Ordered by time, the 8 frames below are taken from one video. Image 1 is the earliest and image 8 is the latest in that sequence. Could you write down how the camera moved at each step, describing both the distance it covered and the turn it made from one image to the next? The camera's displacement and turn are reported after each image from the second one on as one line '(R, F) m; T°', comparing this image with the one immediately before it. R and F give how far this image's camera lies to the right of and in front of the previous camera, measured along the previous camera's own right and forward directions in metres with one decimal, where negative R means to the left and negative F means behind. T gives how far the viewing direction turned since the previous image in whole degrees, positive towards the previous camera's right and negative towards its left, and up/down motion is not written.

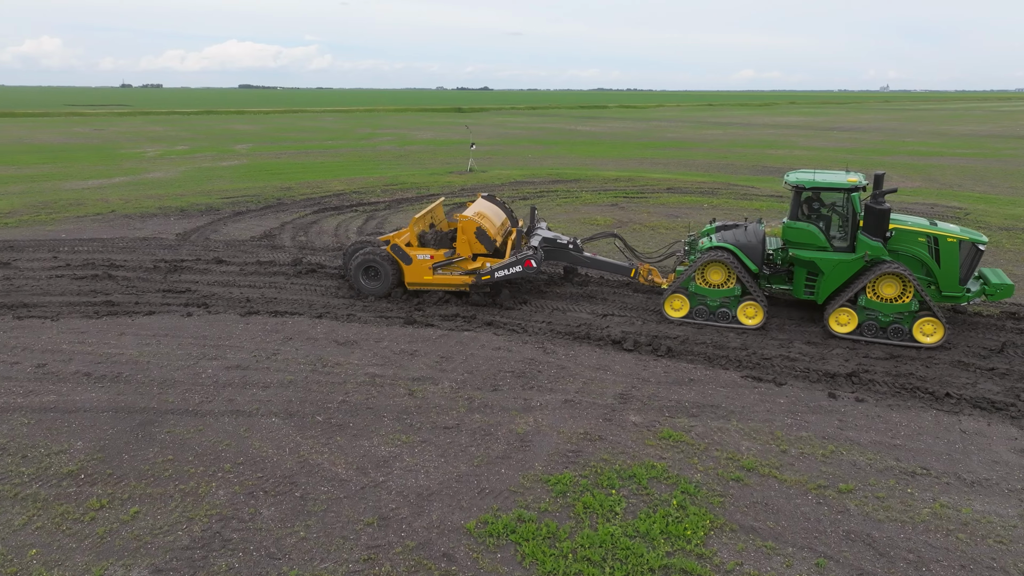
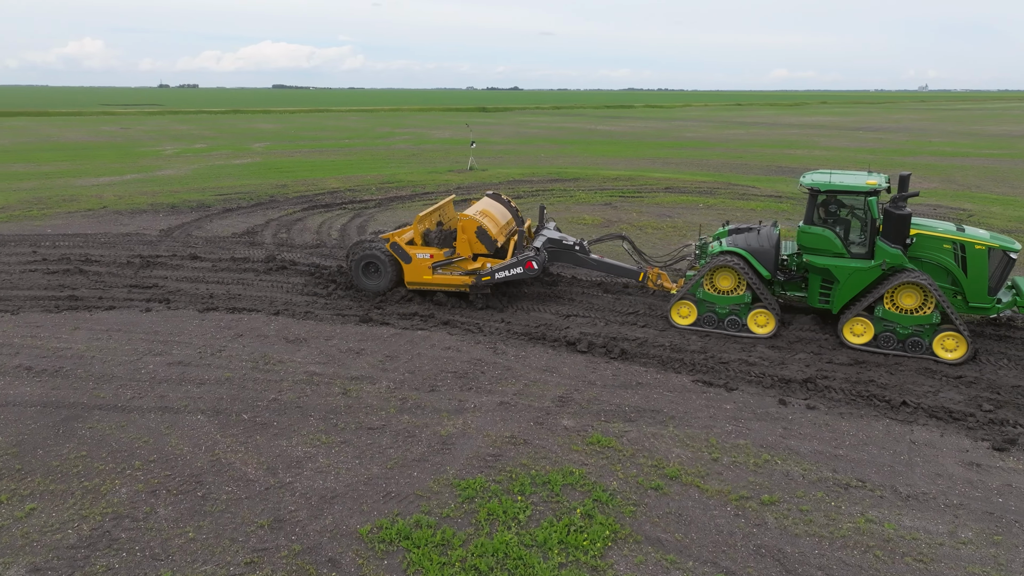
(+1.0, +0.2) m; -2°
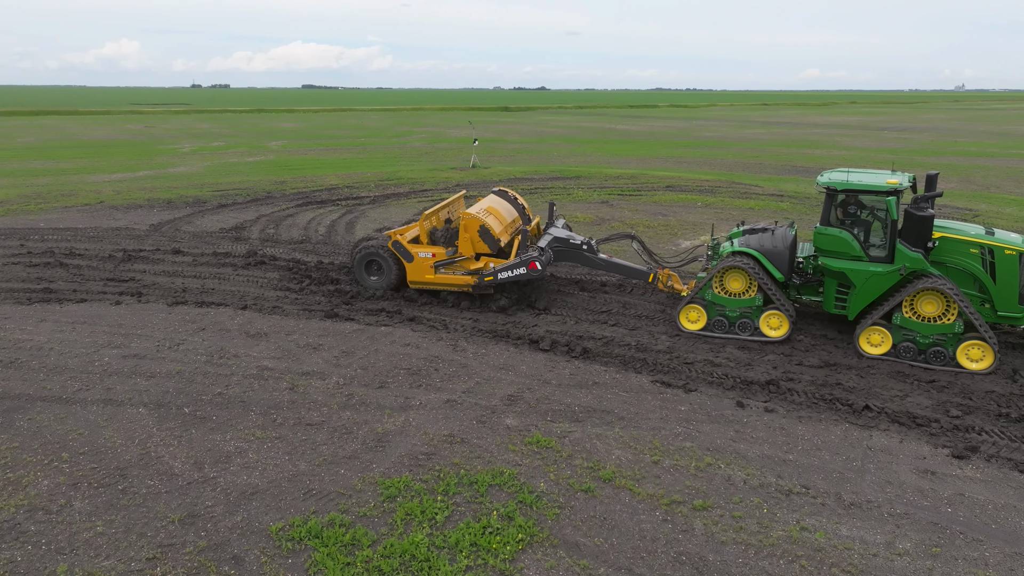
(+0.8, +0.2) m; -2°
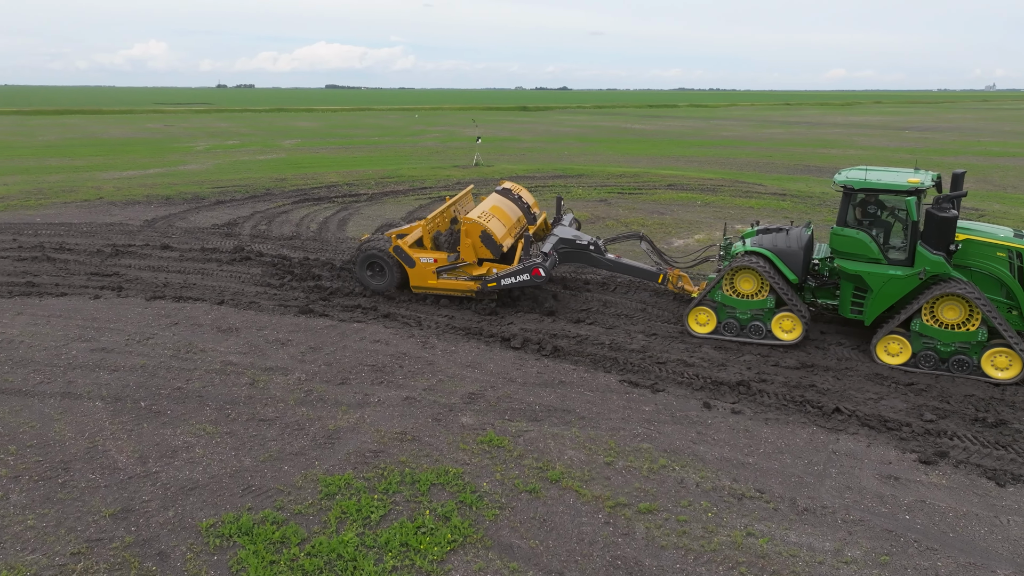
(+0.6, +0.1) m; -2°
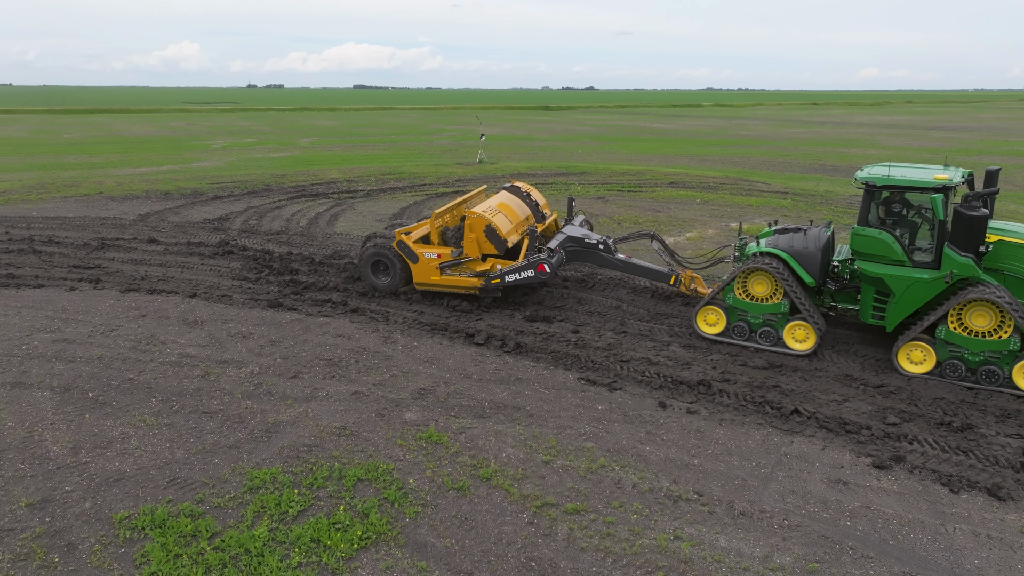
(+0.8, +0.2) m; -2°
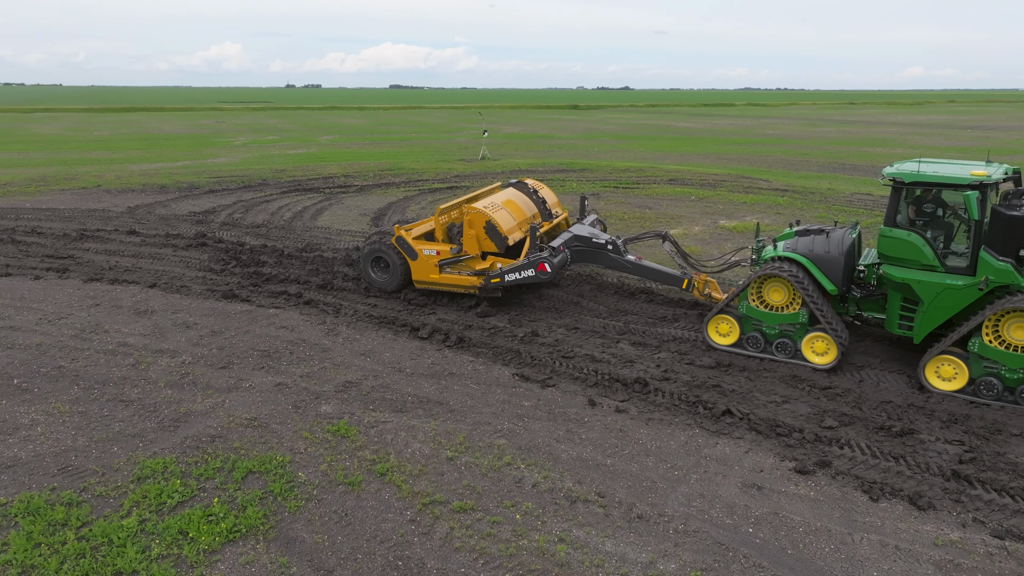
(+1.1, +0.2) m; -2°
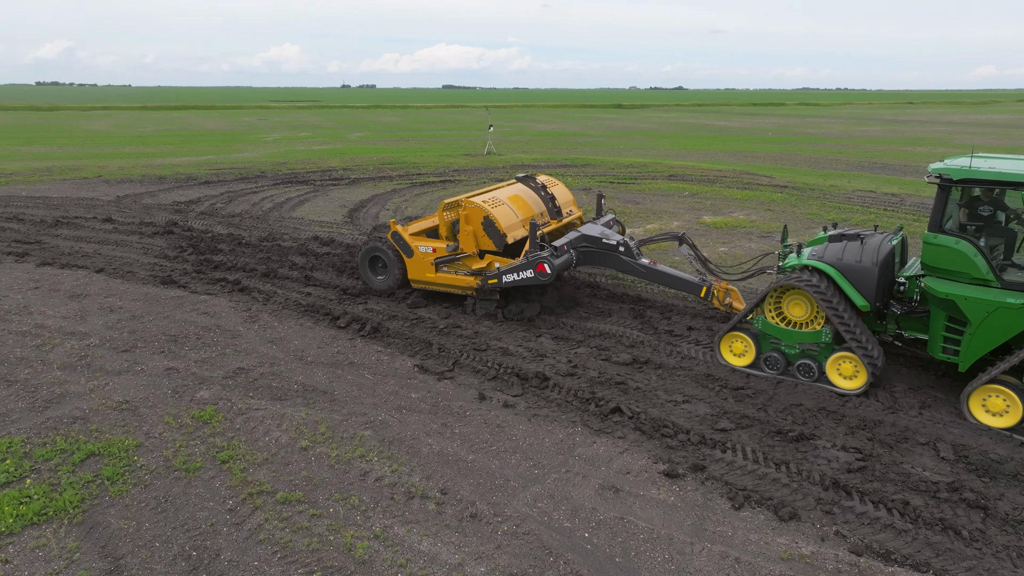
(+1.6, +0.4) m; -4°
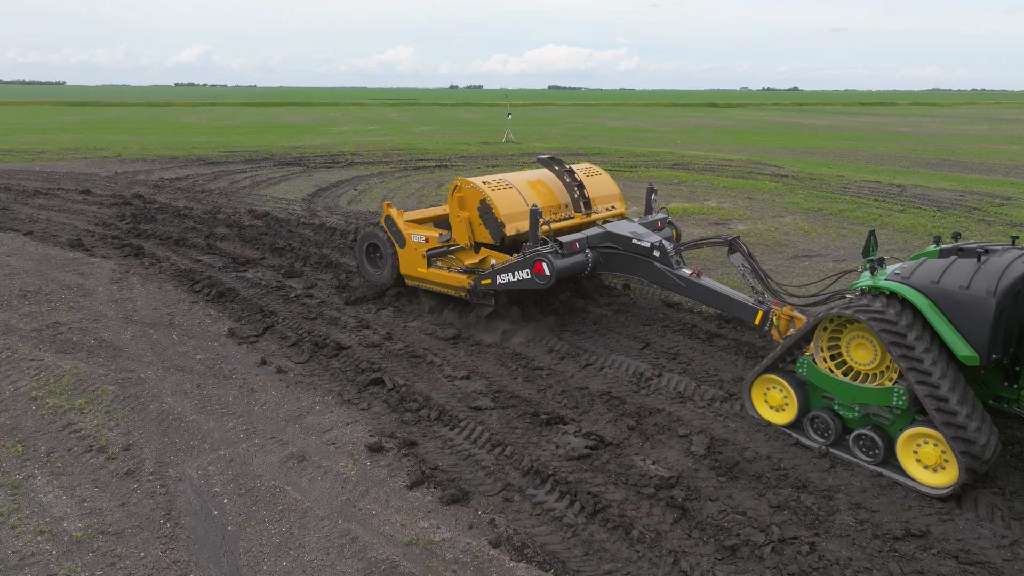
(+2.9, +0.7) m; -8°
